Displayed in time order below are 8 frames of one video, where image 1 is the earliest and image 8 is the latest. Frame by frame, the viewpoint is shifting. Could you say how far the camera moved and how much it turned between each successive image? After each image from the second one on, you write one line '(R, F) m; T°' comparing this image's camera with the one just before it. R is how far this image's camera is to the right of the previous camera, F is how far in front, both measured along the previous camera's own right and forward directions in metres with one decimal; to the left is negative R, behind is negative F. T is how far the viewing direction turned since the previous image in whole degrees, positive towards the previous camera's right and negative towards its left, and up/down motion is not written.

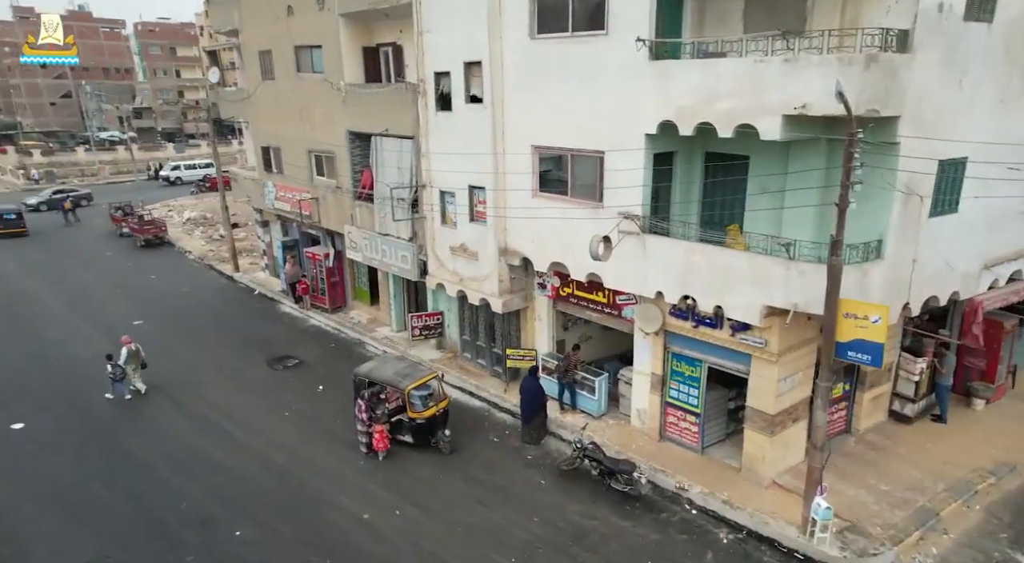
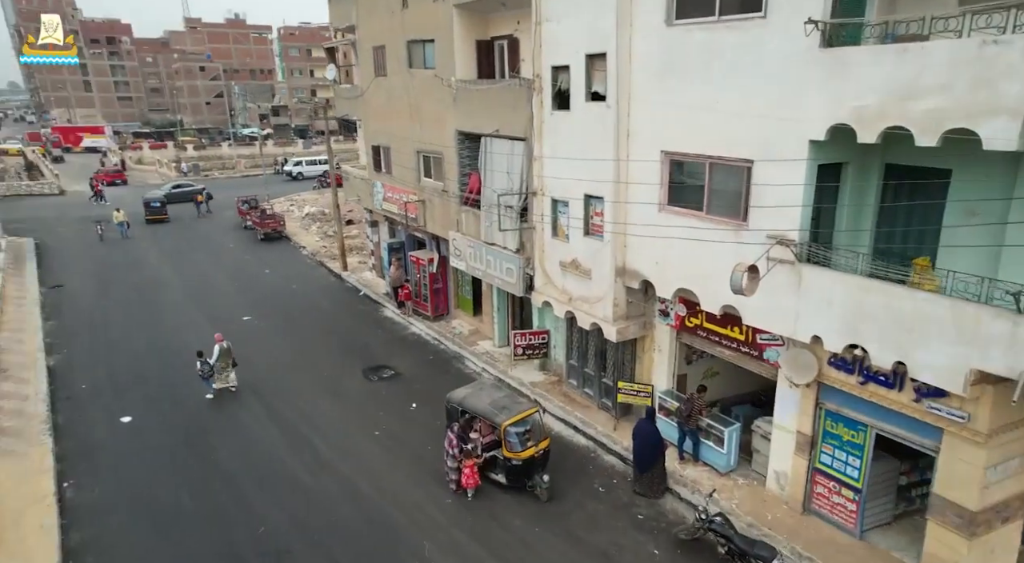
(-0.1, +1.5) m; -9°
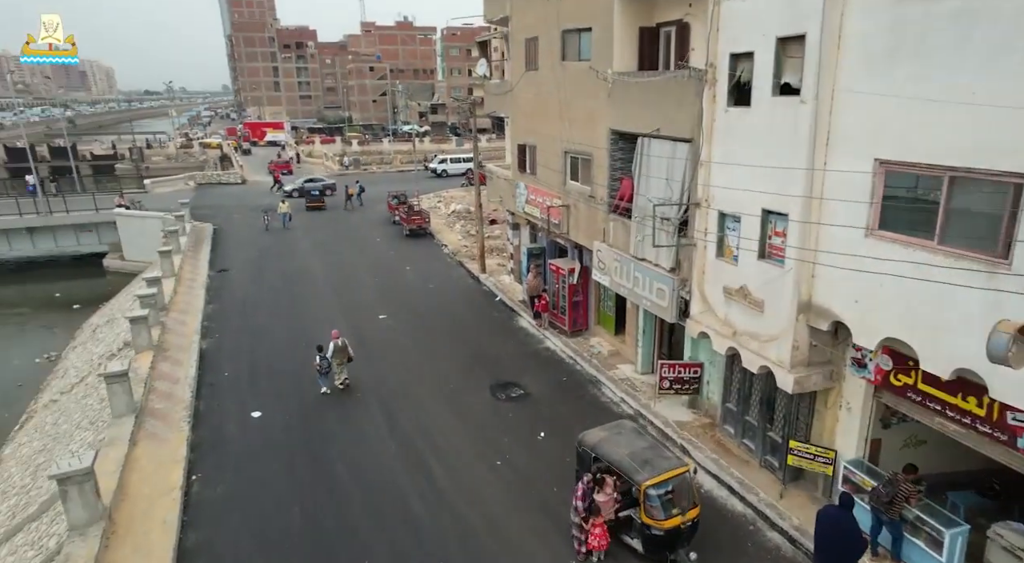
(-0.2, +1.6) m; -12°
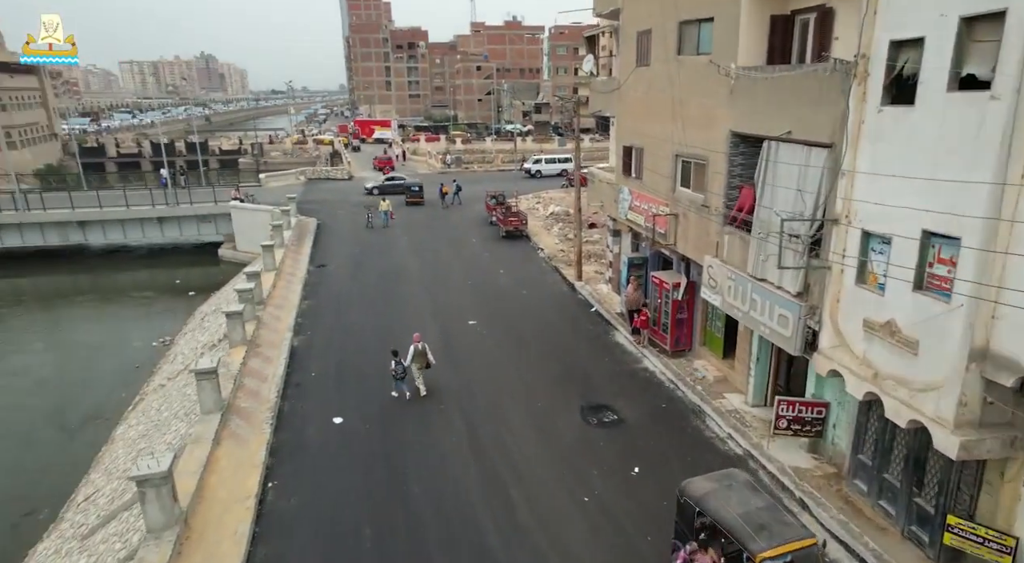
(0.0, +1.1) m; -8°
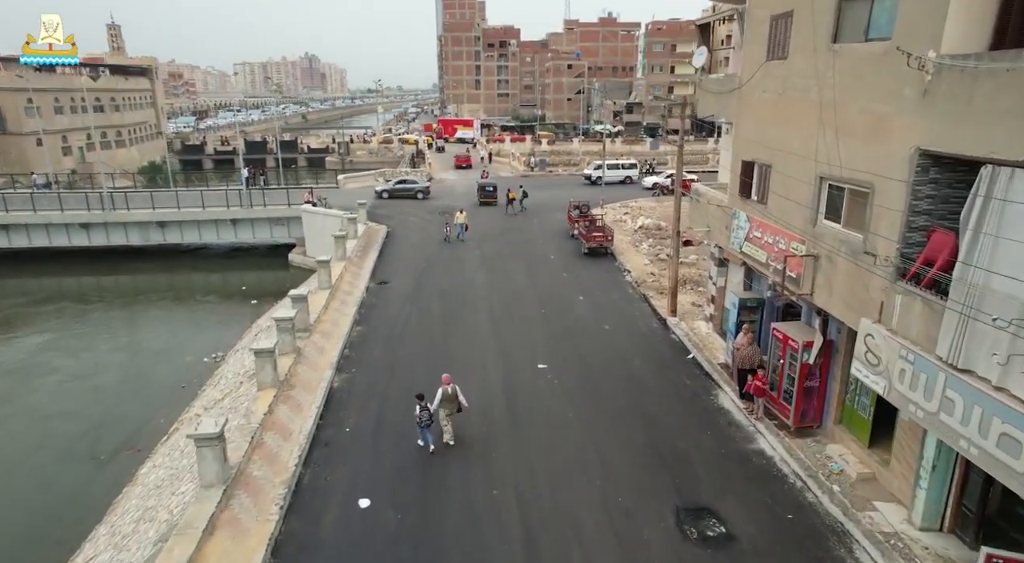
(0.0, +3.2) m; -7°
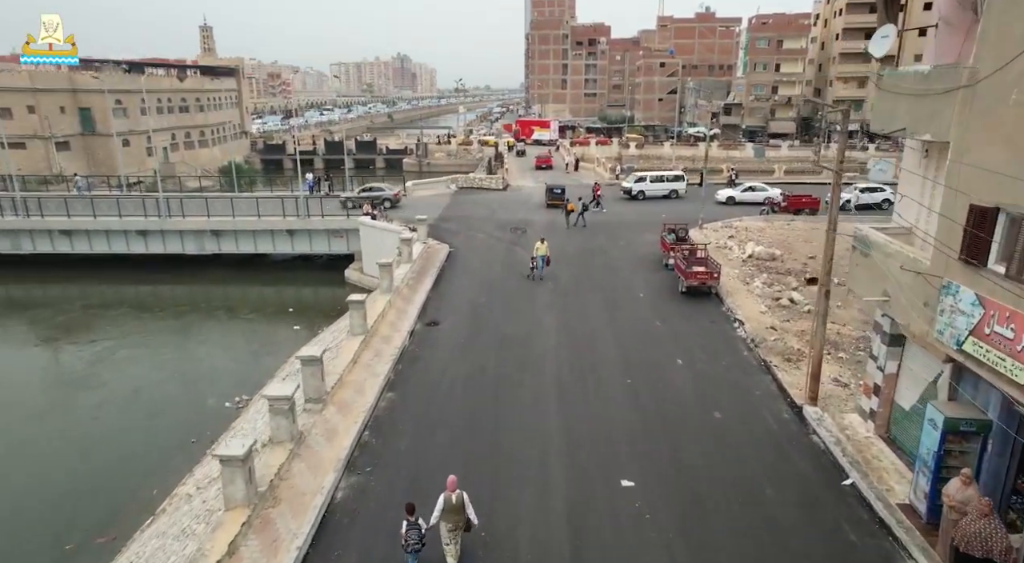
(0.0, +4.8) m; -7°
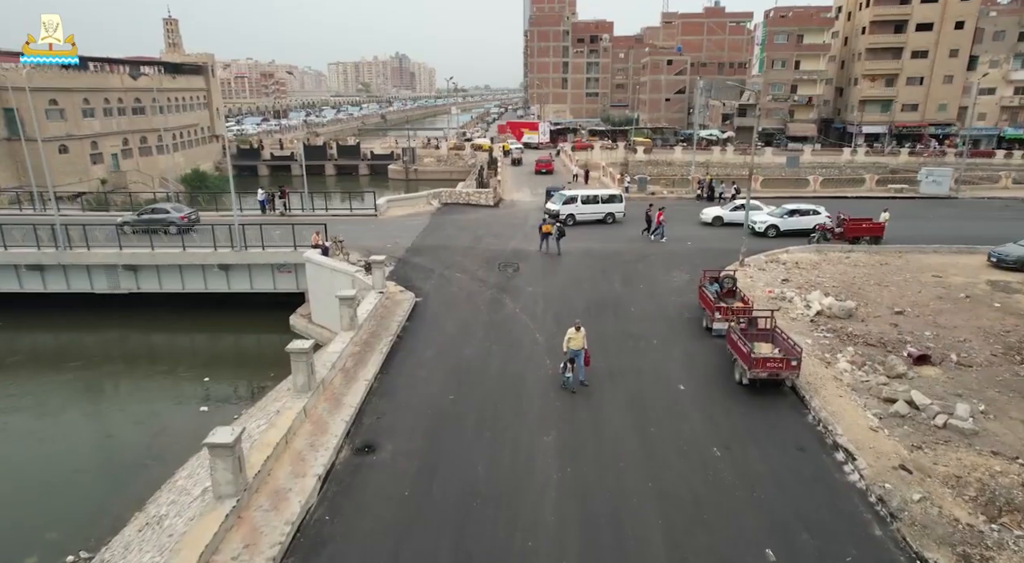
(+0.4, +7.3) m; 0°
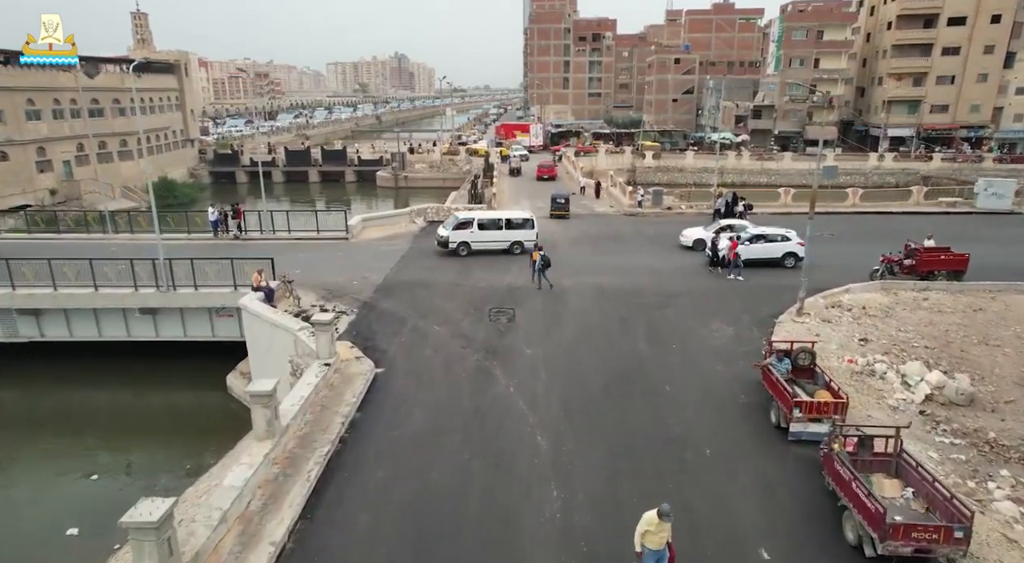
(+0.2, +5.9) m; 0°
